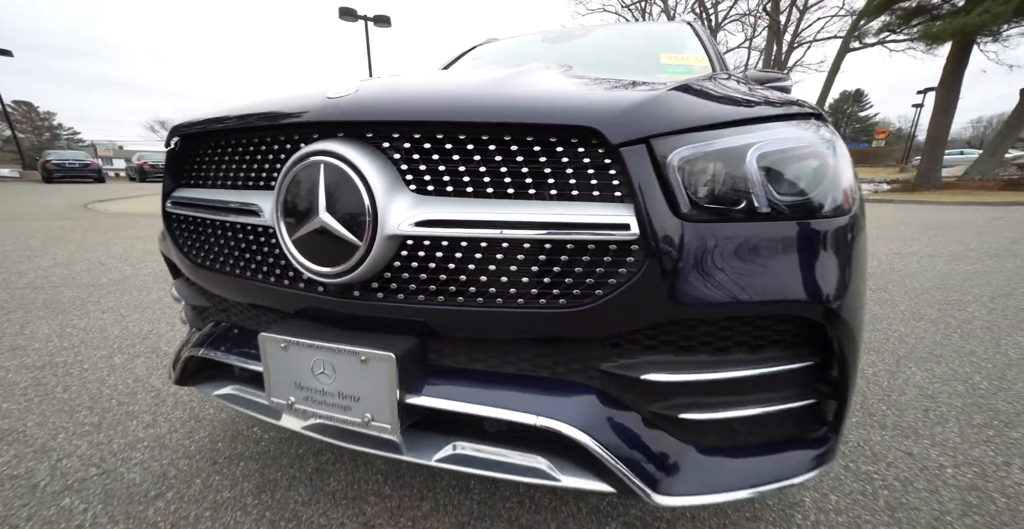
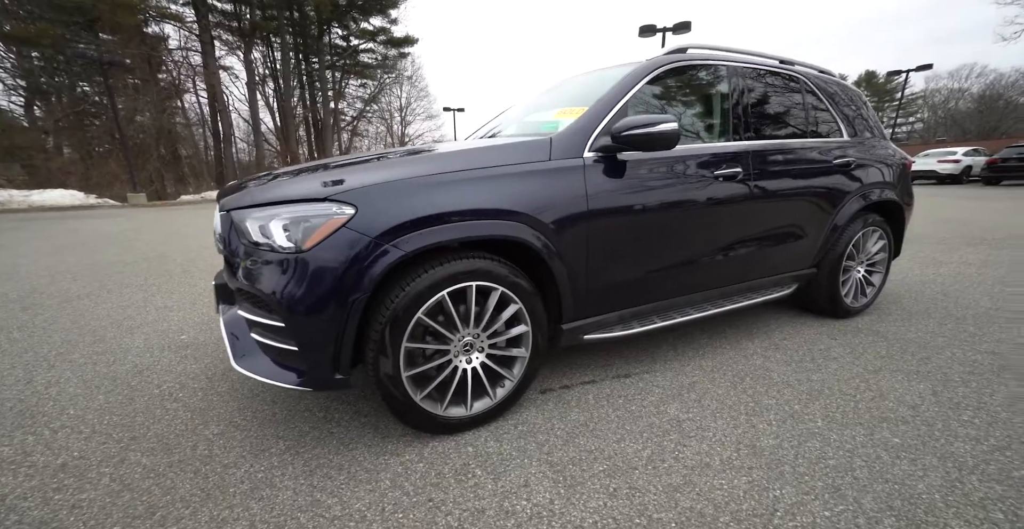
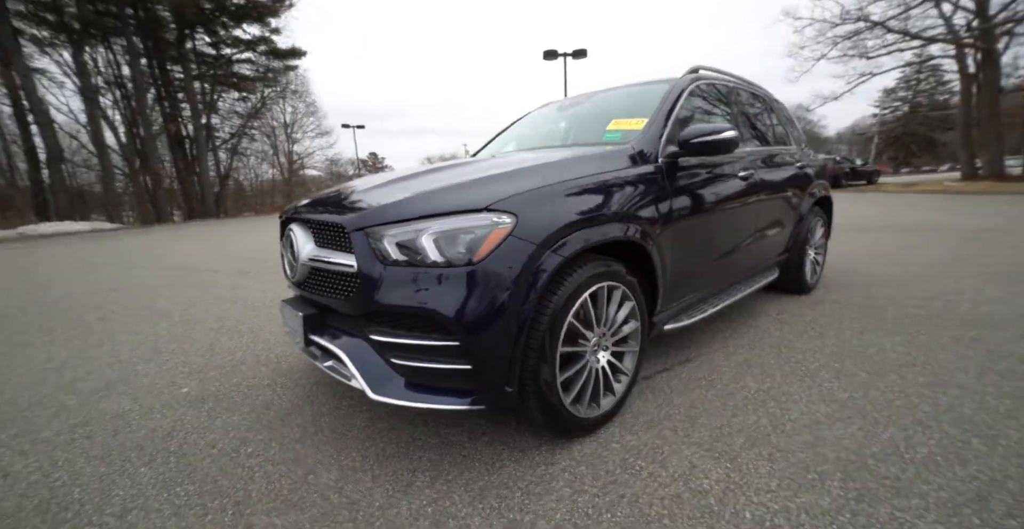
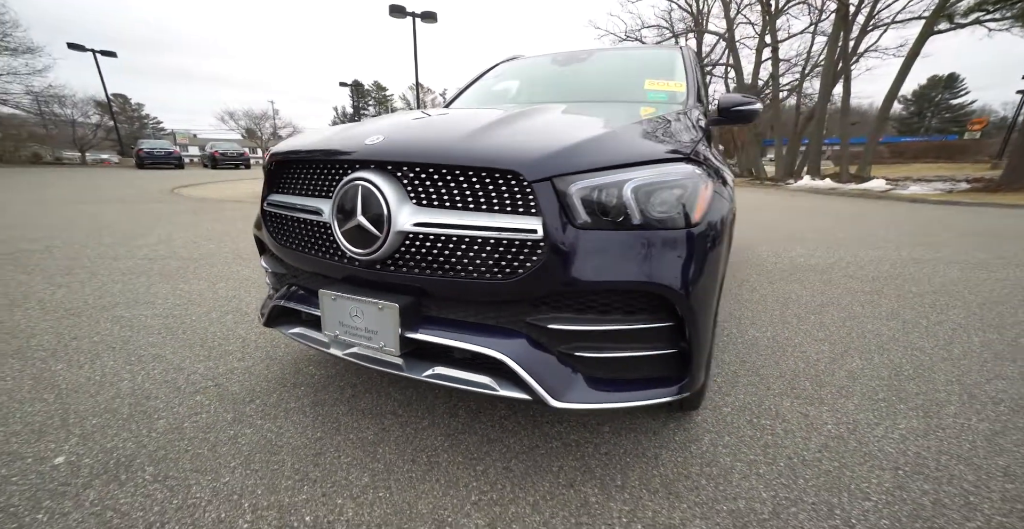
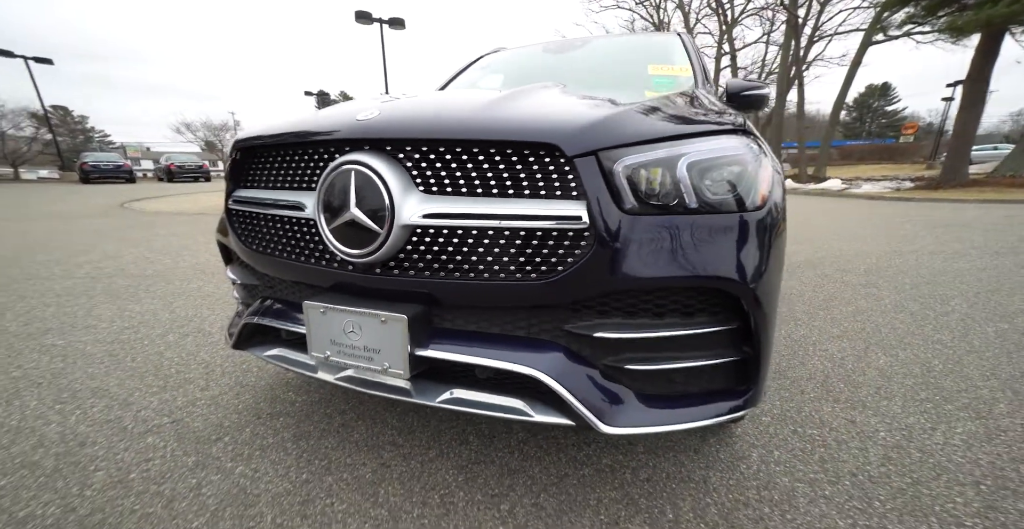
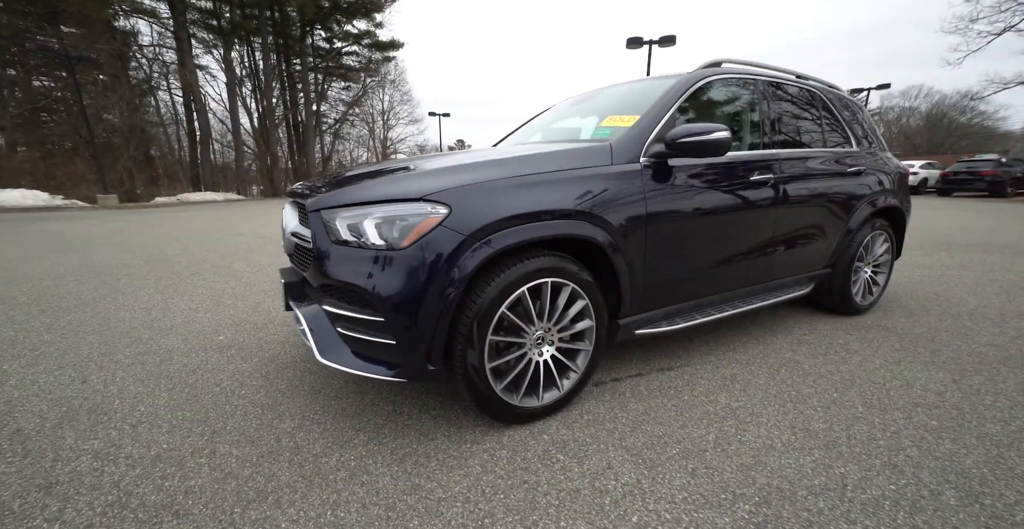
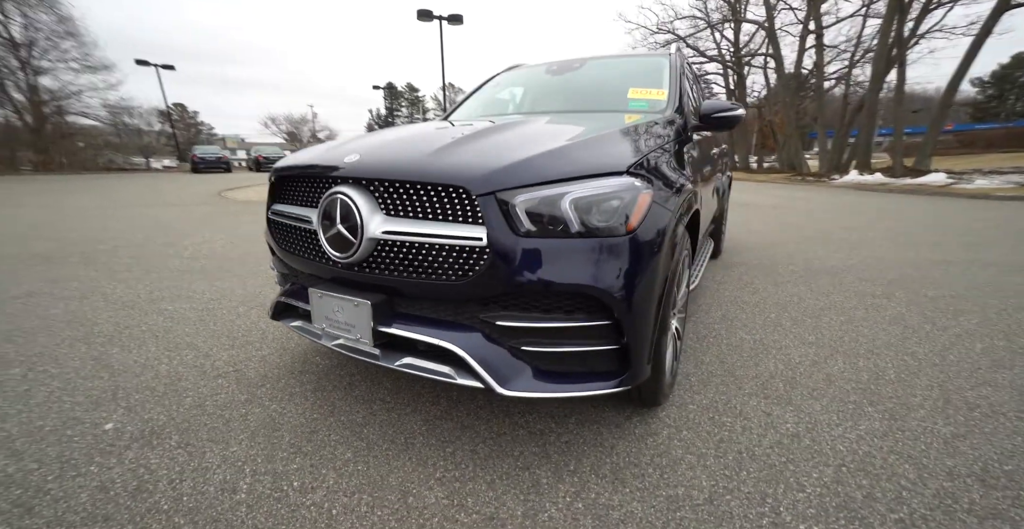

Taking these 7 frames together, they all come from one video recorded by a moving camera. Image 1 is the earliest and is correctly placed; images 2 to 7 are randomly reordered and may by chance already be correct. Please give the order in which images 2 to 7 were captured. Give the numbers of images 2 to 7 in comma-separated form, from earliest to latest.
5, 4, 7, 3, 6, 2
